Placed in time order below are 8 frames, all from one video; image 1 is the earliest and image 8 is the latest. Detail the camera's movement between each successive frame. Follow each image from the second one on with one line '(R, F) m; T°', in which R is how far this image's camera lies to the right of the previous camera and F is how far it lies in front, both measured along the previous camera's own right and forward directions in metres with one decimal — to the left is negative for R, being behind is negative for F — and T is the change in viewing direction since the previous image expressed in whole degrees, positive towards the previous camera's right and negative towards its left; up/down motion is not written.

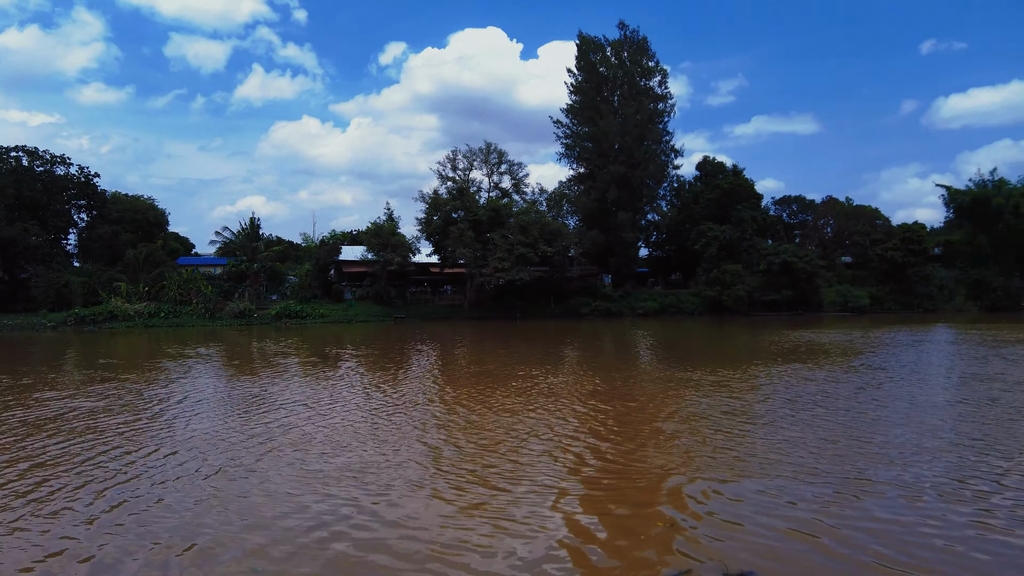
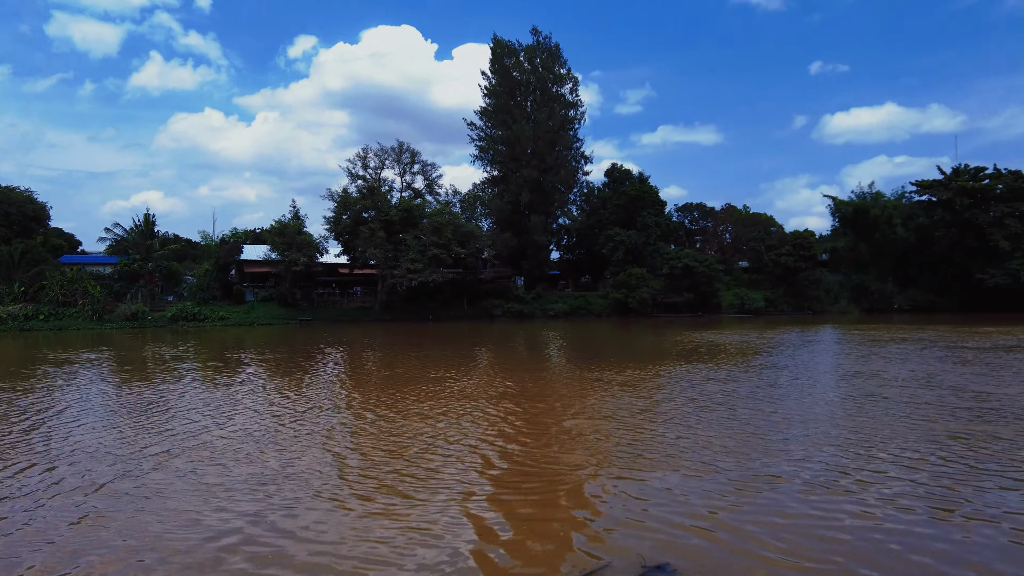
(0.0, 0.0) m; +8°
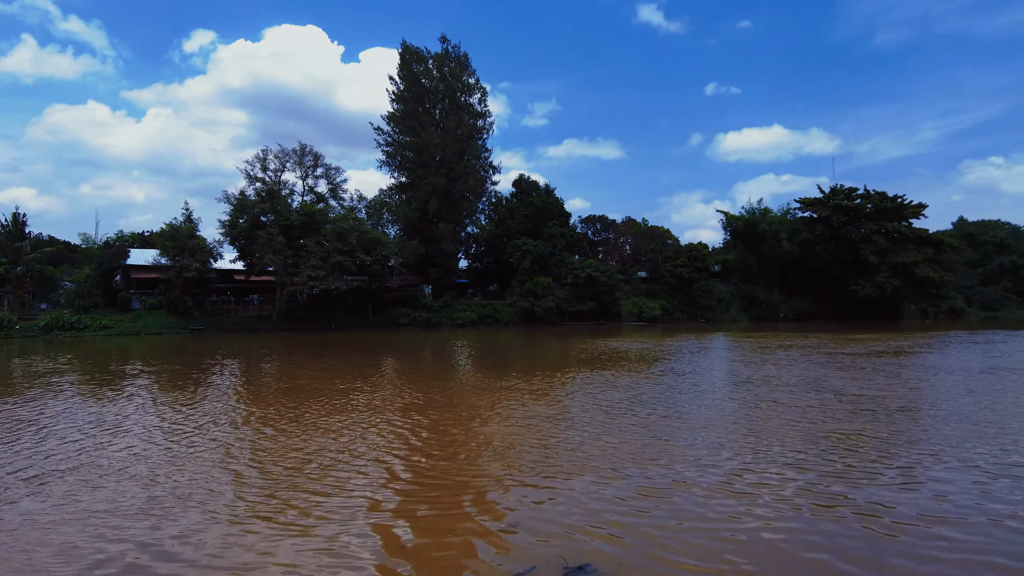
(0.0, 0.0) m; +8°
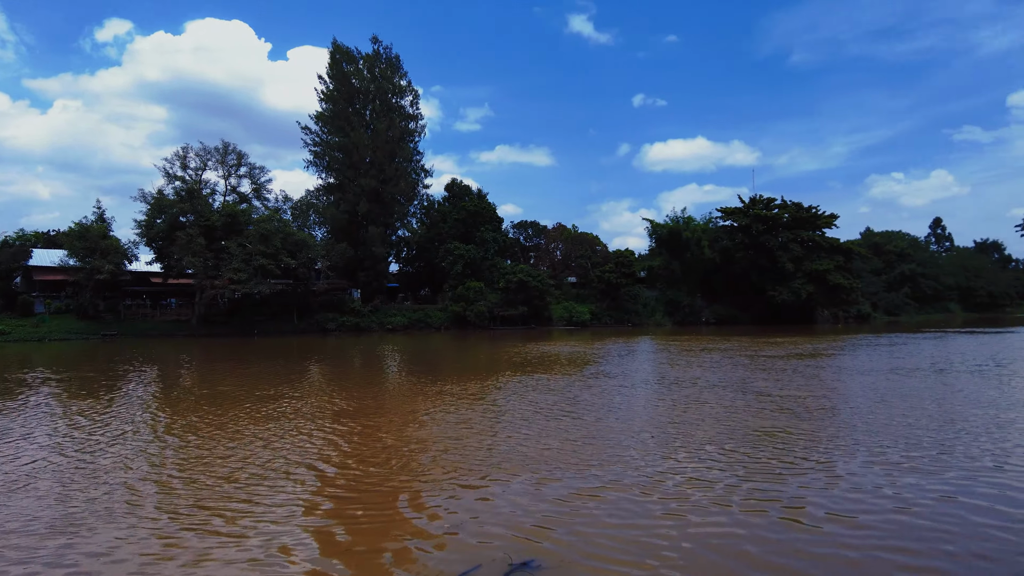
(0.0, +0.1) m; +6°
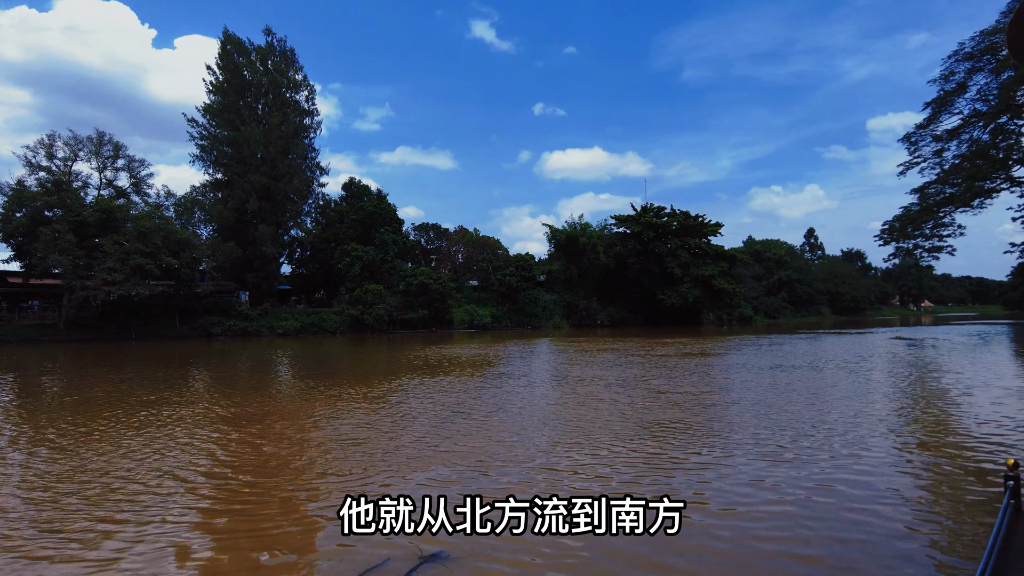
(+0.1, +0.1) m; +9°
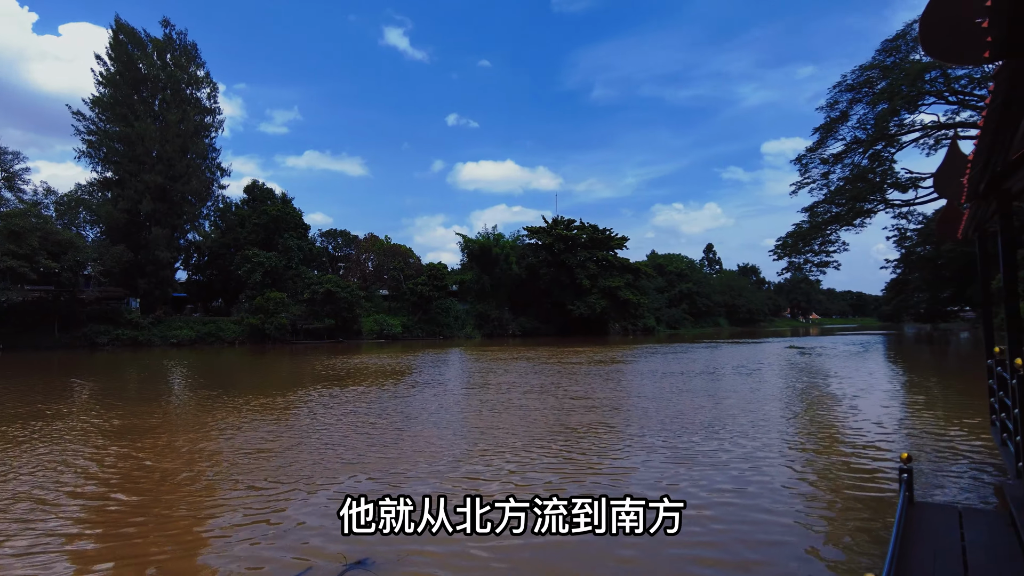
(0.0, +0.1) m; +8°
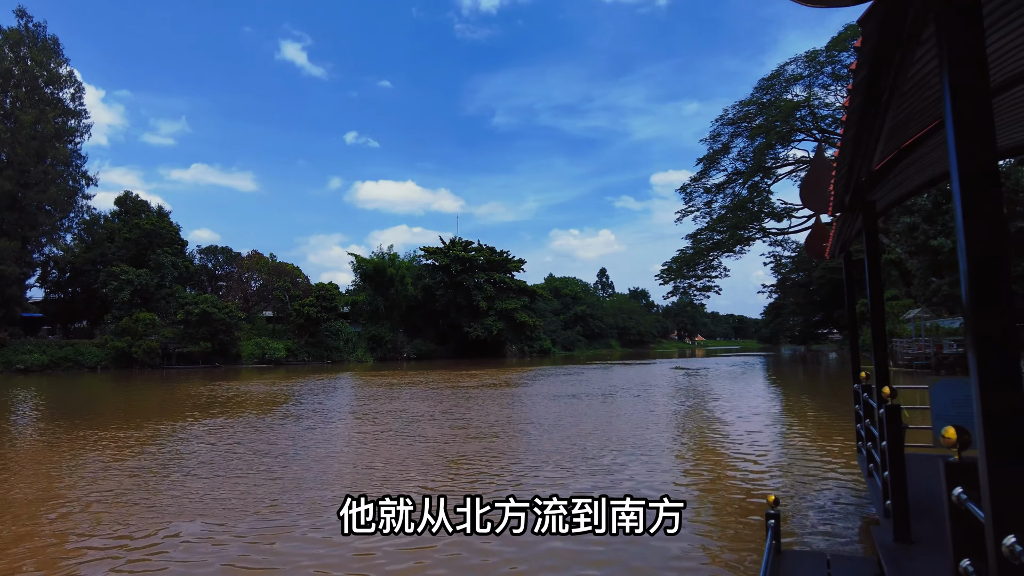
(+0.3, +0.4) m; +9°
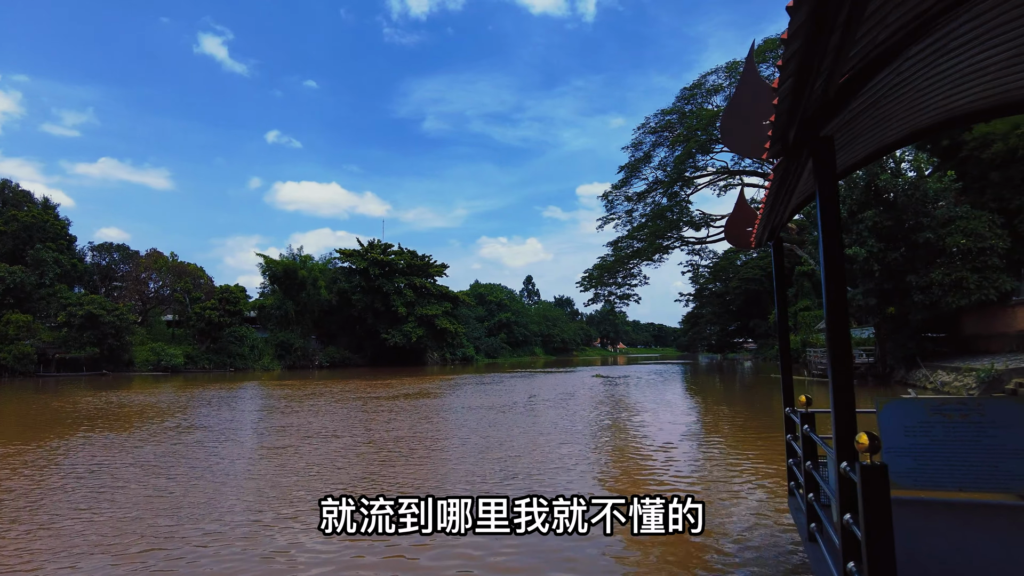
(+0.5, +1.1) m; +6°
